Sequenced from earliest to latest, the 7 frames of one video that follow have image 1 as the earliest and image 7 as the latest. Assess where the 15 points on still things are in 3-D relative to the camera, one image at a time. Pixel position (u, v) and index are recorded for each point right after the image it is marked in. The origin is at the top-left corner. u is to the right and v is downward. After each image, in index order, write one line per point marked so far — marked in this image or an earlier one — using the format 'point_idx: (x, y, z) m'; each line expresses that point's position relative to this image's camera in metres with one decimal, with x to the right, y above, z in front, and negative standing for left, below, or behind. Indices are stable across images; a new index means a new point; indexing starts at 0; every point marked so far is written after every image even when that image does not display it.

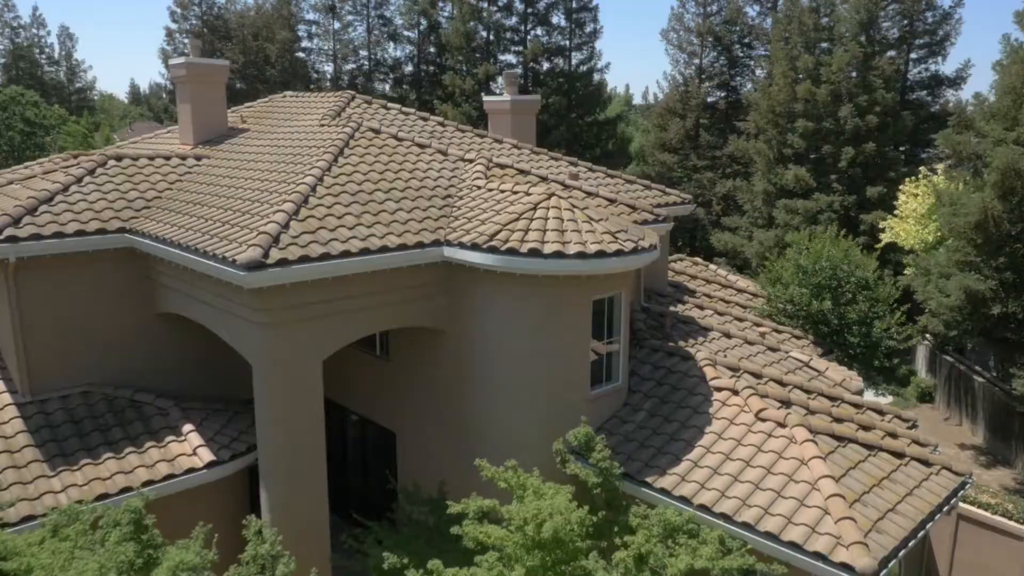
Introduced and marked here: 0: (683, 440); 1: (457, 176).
0: (+2.7, -2.4, +11.9) m
1: (-1.1, +2.2, +14.6) m
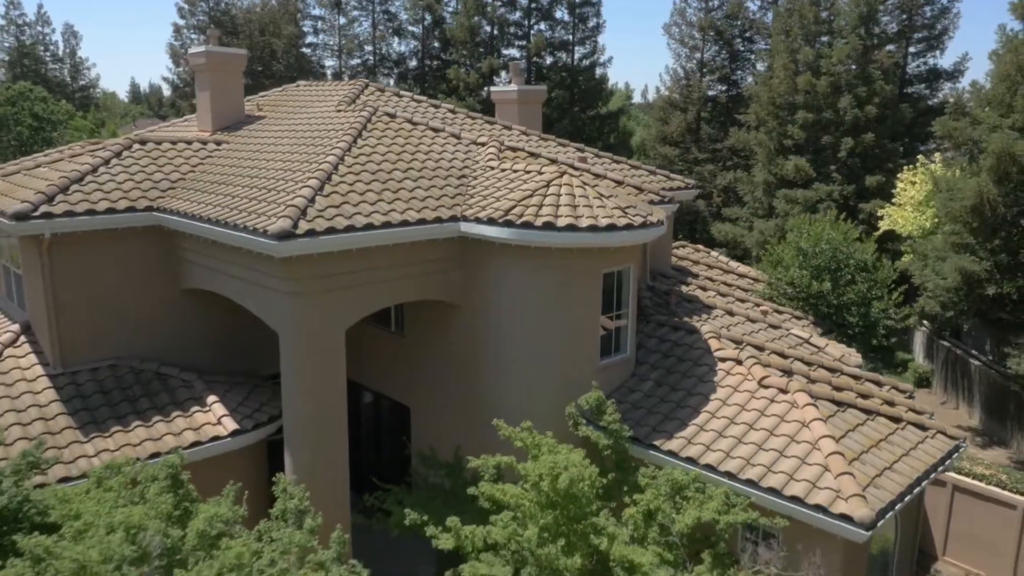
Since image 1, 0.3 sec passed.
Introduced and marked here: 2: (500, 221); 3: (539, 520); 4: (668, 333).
0: (+3.0, -2.0, +12.5) m
1: (-0.8, +2.6, +15.1) m
2: (-0.2, +1.1, +12.3) m
3: (+0.4, -3.4, +10.8) m
4: (+3.0, -0.9, +14.5) m
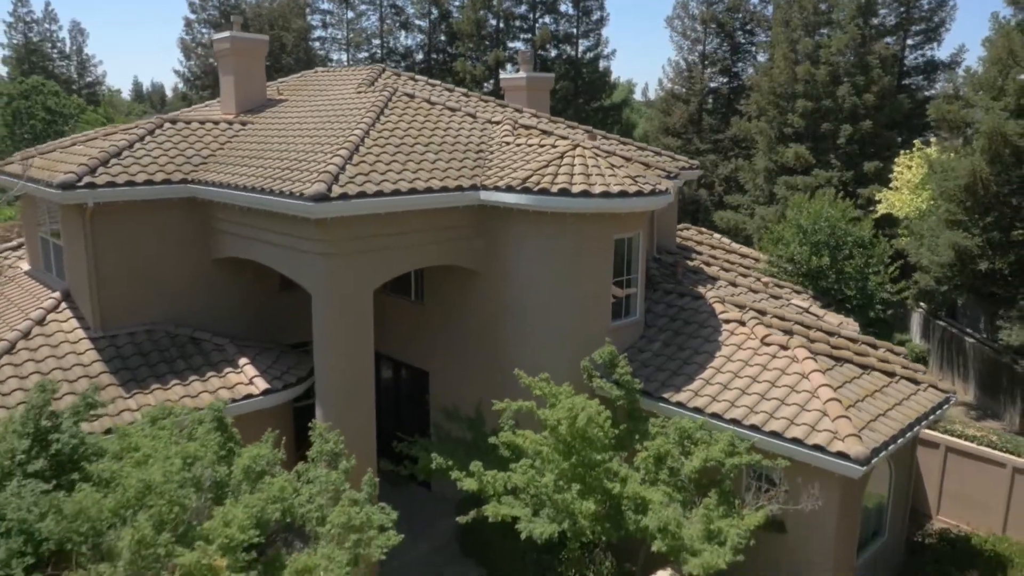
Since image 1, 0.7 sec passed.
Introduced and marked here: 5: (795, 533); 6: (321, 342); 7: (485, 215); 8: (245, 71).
0: (+3.3, -1.3, +13.3) m
1: (-0.5, +3.3, +15.9) m
2: (+0.1, +1.7, +13.1) m
3: (+0.7, -2.7, +11.6) m
4: (+3.3, -0.2, +15.3) m
5: (+4.4, -3.8, +11.5) m
6: (-3.3, -0.9, +12.8) m
7: (-0.5, +1.4, +14.2) m
8: (-7.0, +5.7, +19.5) m
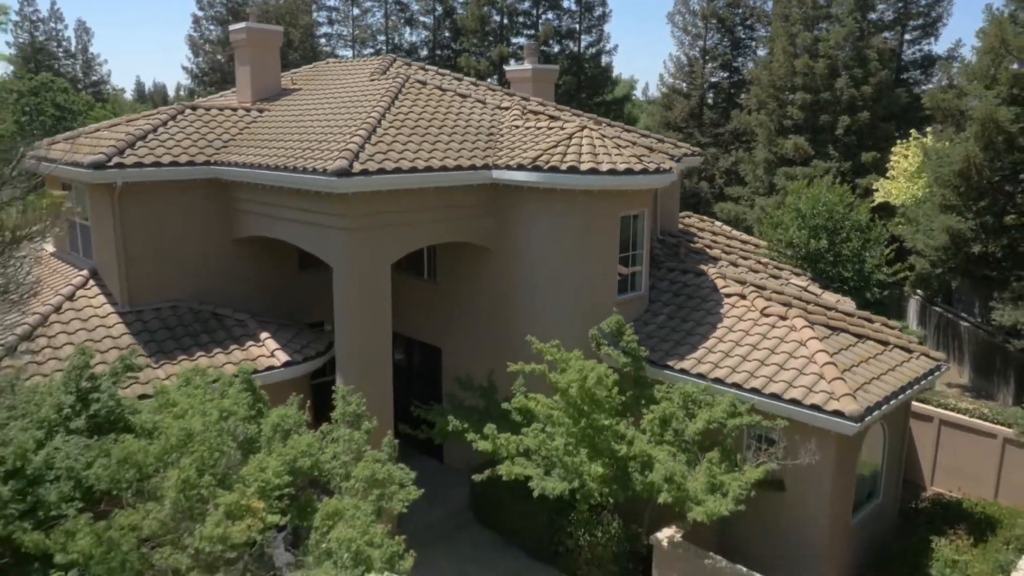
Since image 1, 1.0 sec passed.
0: (+3.5, -0.9, +13.9) m
1: (-0.3, +3.7, +16.5) m
2: (+0.3, +2.2, +13.7) m
3: (+0.9, -2.3, +12.2) m
4: (+3.5, +0.2, +15.9) m
5: (+4.6, -3.3, +12.2) m
6: (-3.1, -0.5, +13.4) m
7: (-0.3, +1.9, +14.8) m
8: (-6.8, +6.1, +20.2) m
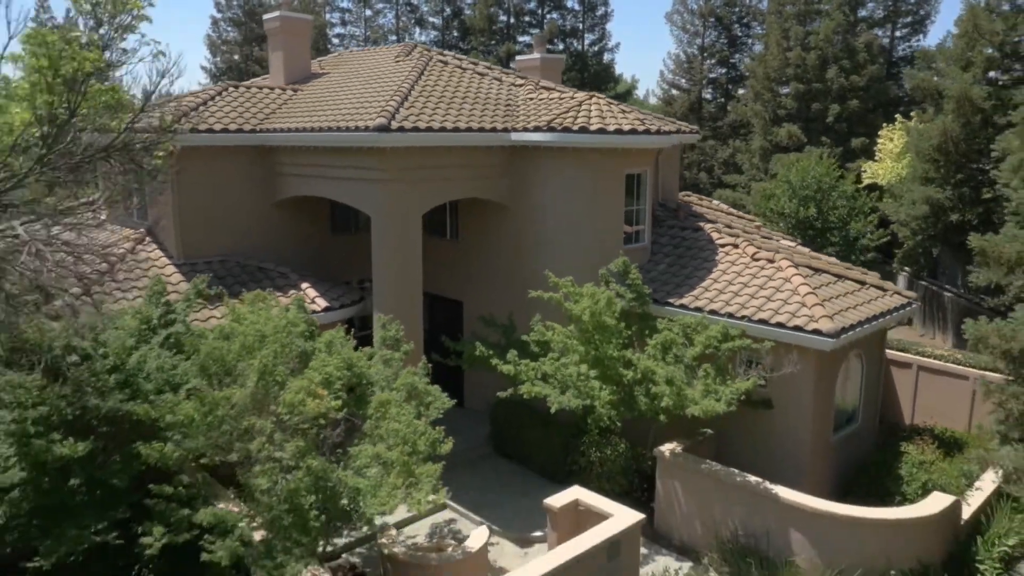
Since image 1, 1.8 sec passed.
0: (+3.8, +0.2, +15.6) m
1: (0.0, +4.8, +18.3) m
2: (+0.7, +3.3, +15.4) m
3: (+1.3, -1.2, +13.8) m
4: (+3.9, +1.3, +17.6) m
5: (+5.0, -2.2, +13.8) m
6: (-2.7, +0.6, +15.1) m
7: (+0.1, +2.9, +16.5) m
8: (-6.4, +7.1, +21.9) m
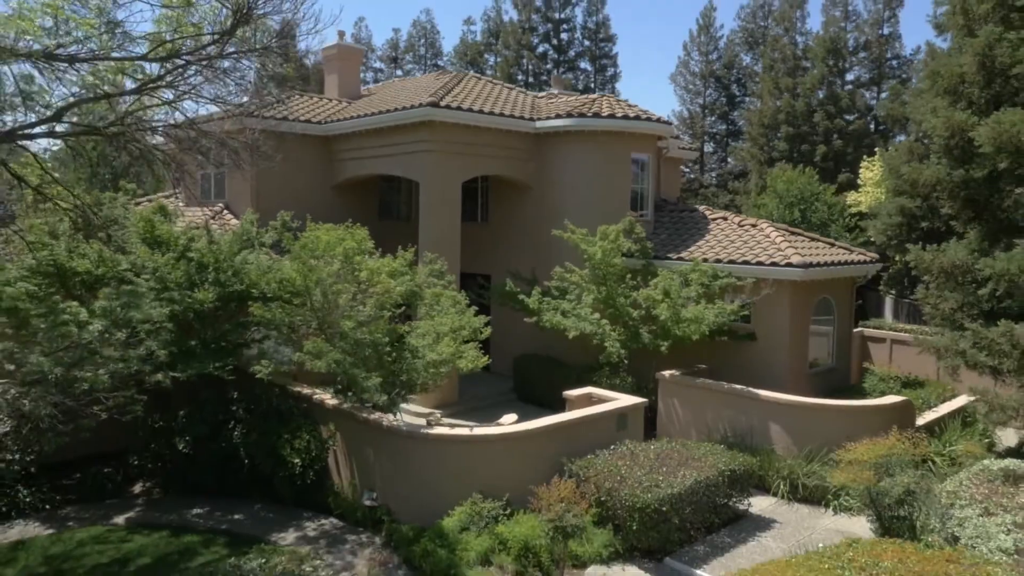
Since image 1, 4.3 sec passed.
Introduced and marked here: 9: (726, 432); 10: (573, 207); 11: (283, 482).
0: (+4.4, +1.1, +18.3) m
1: (+0.7, +5.4, +21.6) m
2: (+1.3, +4.3, +18.6) m
3: (+1.8, 0.0, +16.5) m
4: (+4.5, +2.0, +20.4) m
5: (+5.5, -1.1, +16.3) m
6: (-2.1, +1.7, +18.0) m
7: (+0.7, +3.8, +19.6) m
8: (-5.7, +7.4, +25.6) m
9: (+4.3, -2.9, +15.0) m
10: (+1.6, +2.1, +19.1) m
11: (-3.8, -3.3, +12.5) m
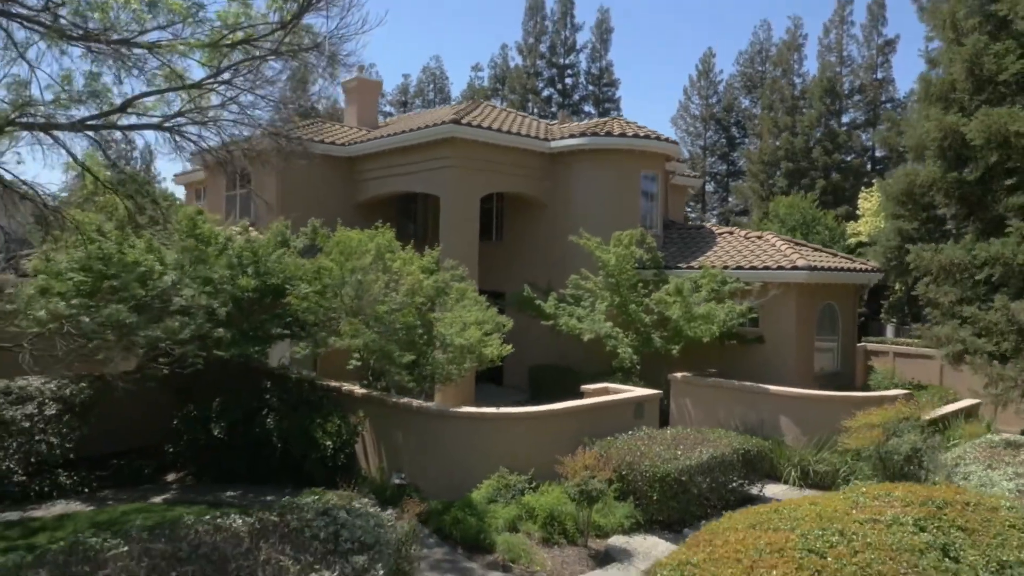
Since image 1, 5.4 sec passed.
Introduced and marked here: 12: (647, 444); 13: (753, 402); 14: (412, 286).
0: (+4.8, +0.9, +19.2) m
1: (+1.1, +4.9, +22.7) m
2: (+1.7, +4.0, +19.6) m
3: (+2.2, -0.1, +17.3) m
4: (+4.9, +1.6, +21.3) m
5: (+5.9, -1.2, +17.0) m
6: (-1.7, +1.5, +18.9) m
7: (+1.1, +3.4, +20.6) m
8: (-5.3, +6.7, +26.8) m
9: (+4.7, -2.9, +15.5) m
10: (+2.0, +1.8, +20.0) m
11: (-3.4, -3.1, +13.1) m
12: (+2.2, -2.6, +12.4) m
13: (+5.0, -2.3, +15.4) m
14: (-1.8, 0.0, +13.4) m
